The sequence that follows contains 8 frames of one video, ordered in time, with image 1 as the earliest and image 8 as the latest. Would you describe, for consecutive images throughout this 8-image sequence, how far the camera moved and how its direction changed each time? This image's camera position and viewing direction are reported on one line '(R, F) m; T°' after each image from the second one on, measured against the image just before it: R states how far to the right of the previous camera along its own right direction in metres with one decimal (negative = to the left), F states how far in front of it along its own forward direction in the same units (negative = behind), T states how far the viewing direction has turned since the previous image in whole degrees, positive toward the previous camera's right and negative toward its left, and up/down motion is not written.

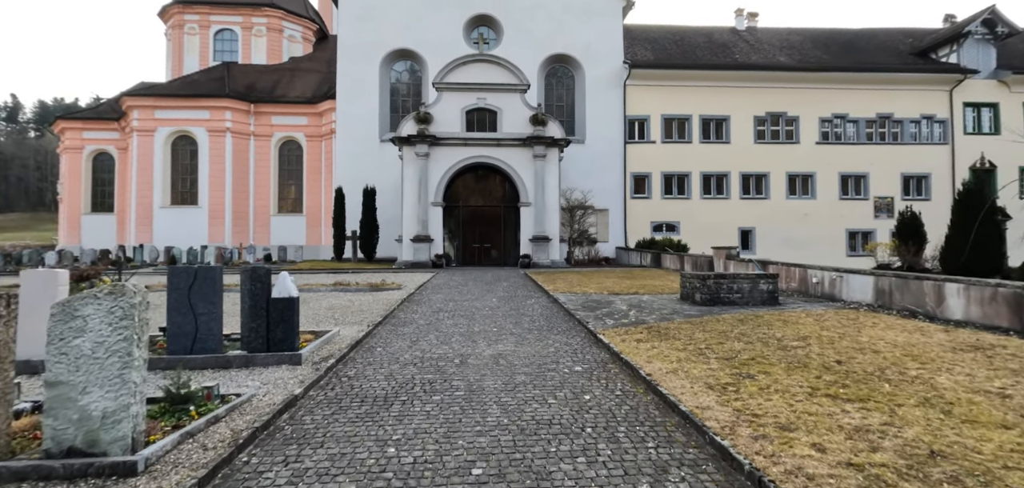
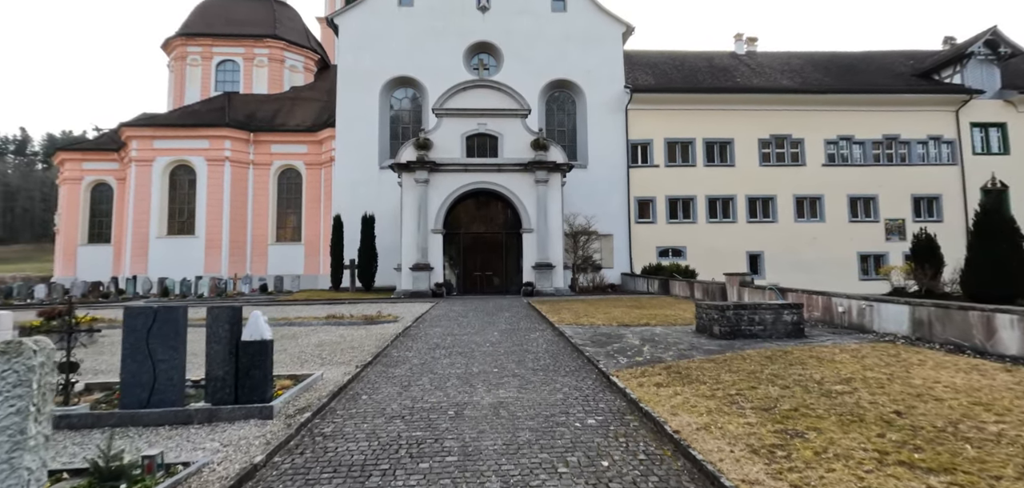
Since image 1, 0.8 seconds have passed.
(0.0, +0.5) m; 0°
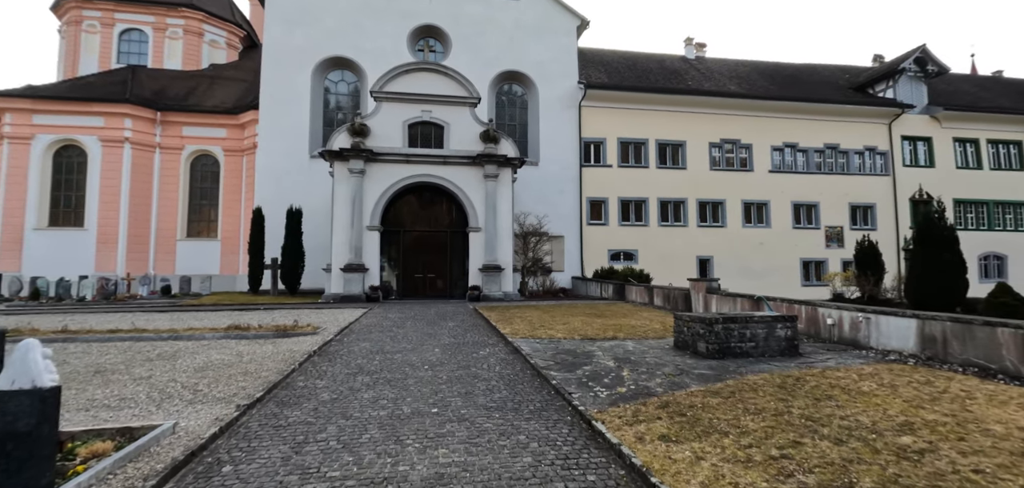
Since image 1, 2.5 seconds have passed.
(0.0, +1.5) m; +7°
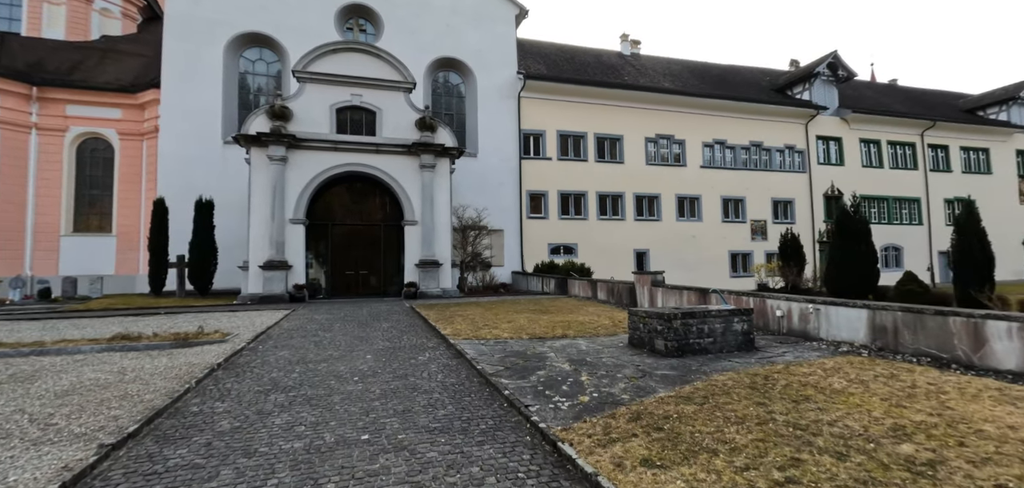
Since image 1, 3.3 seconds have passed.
(-0.1, +0.7) m; +8°
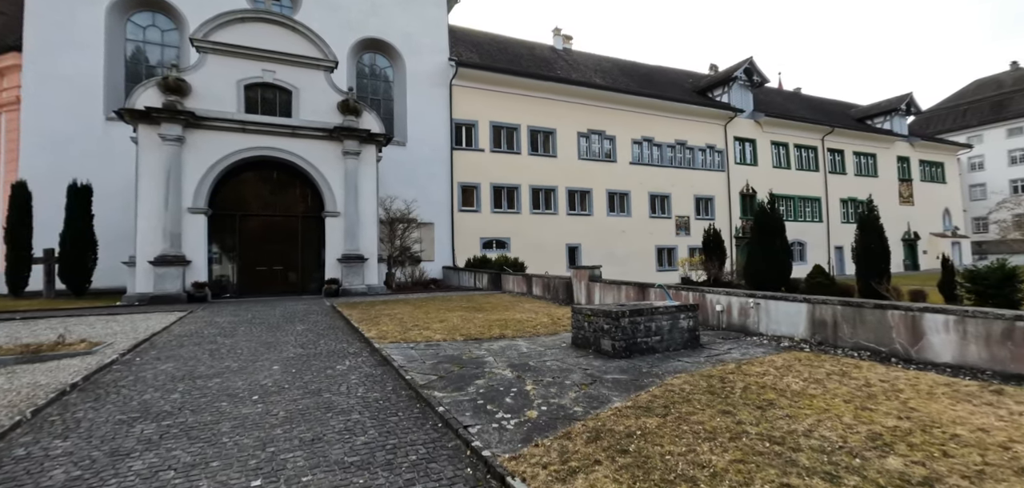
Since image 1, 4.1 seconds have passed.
(0.0, +0.6) m; +9°
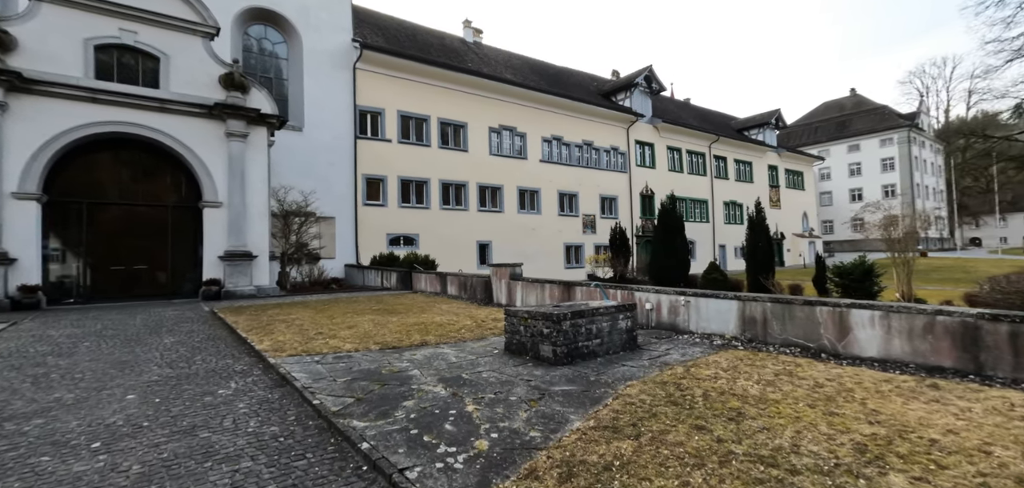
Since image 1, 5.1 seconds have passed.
(-0.3, +0.7) m; +12°
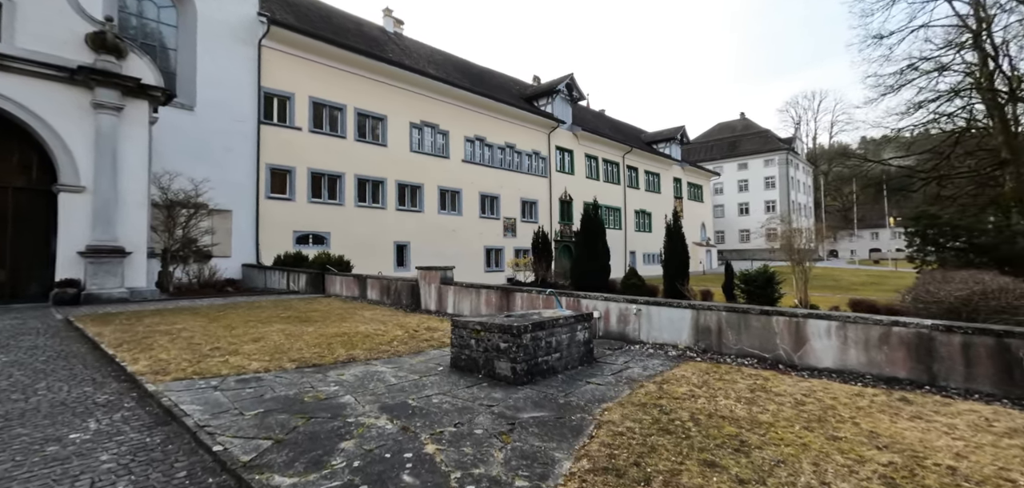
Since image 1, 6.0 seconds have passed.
(-0.4, +0.7) m; +11°
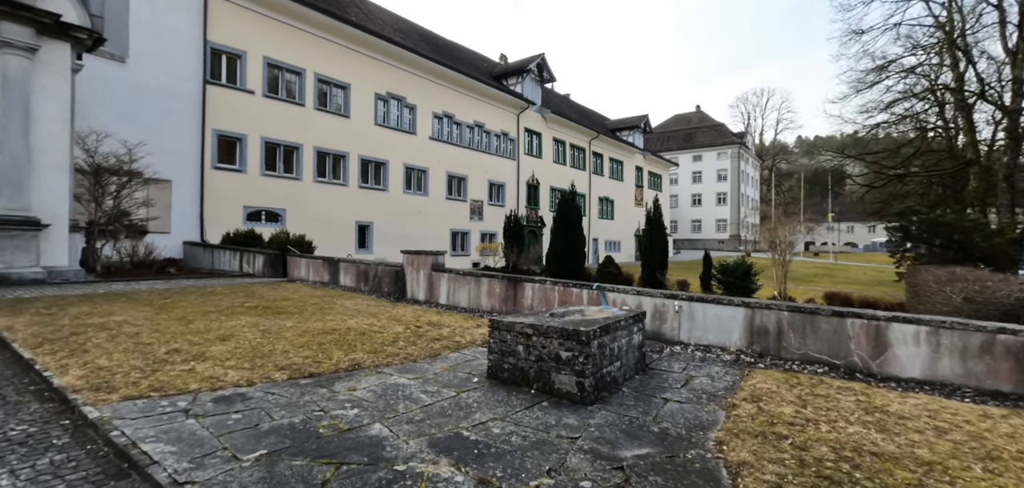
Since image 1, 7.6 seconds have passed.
(-0.9, +0.9) m; +6°
